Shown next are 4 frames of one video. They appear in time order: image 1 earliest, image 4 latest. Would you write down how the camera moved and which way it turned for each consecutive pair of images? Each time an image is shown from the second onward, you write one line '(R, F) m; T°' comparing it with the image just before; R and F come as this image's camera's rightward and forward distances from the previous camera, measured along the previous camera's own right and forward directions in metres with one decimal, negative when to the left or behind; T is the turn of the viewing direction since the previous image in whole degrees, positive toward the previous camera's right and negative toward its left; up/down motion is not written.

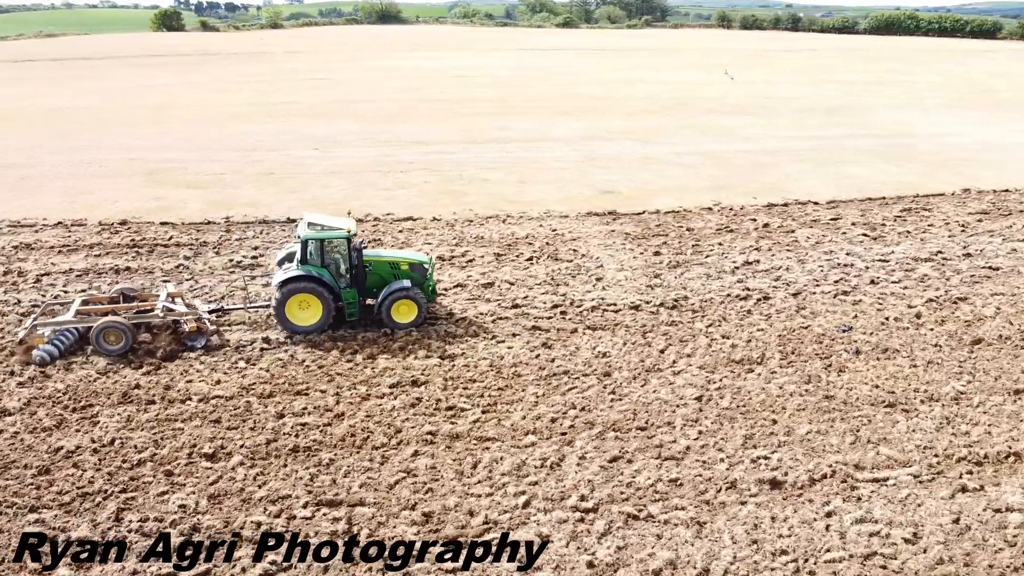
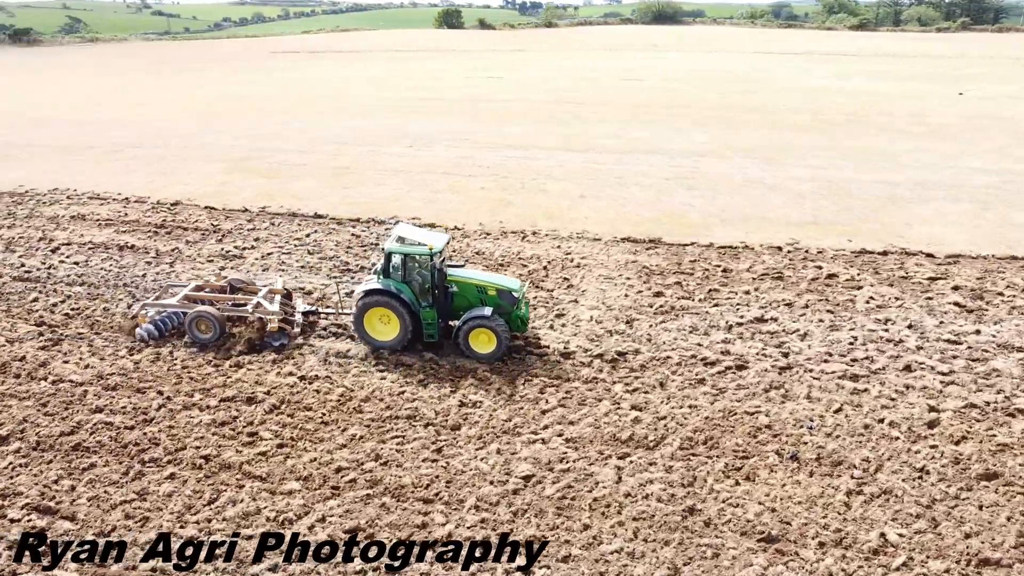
(+4.6, +2.1) m; -20°
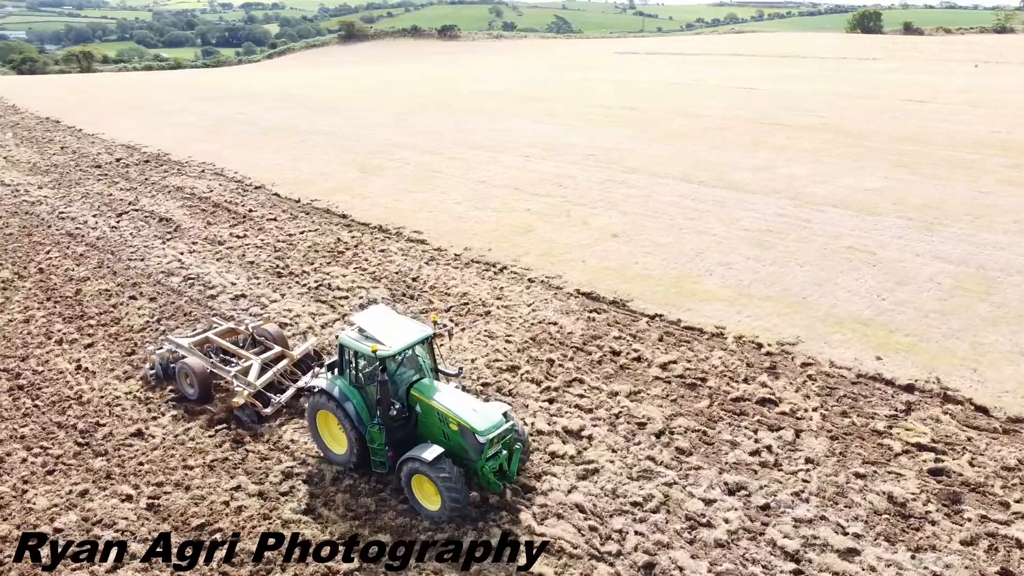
(+6.8, +3.8) m; -30°
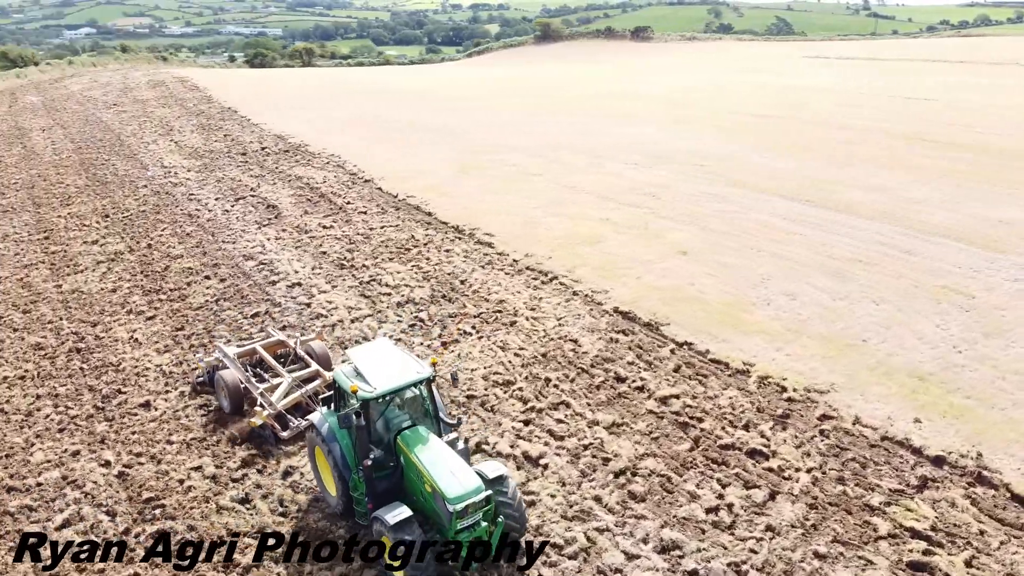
(+2.2, +0.6) m; -14°
